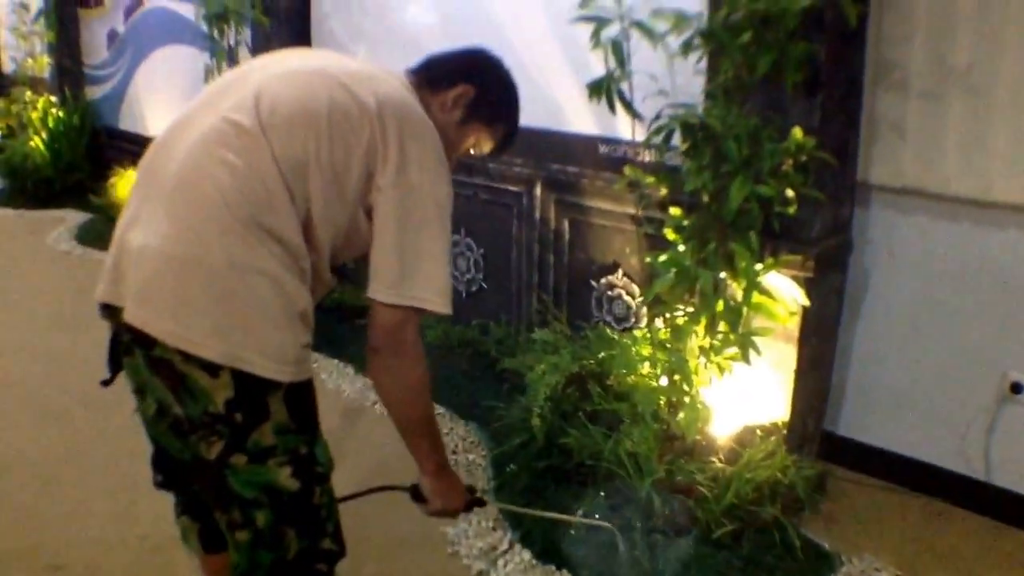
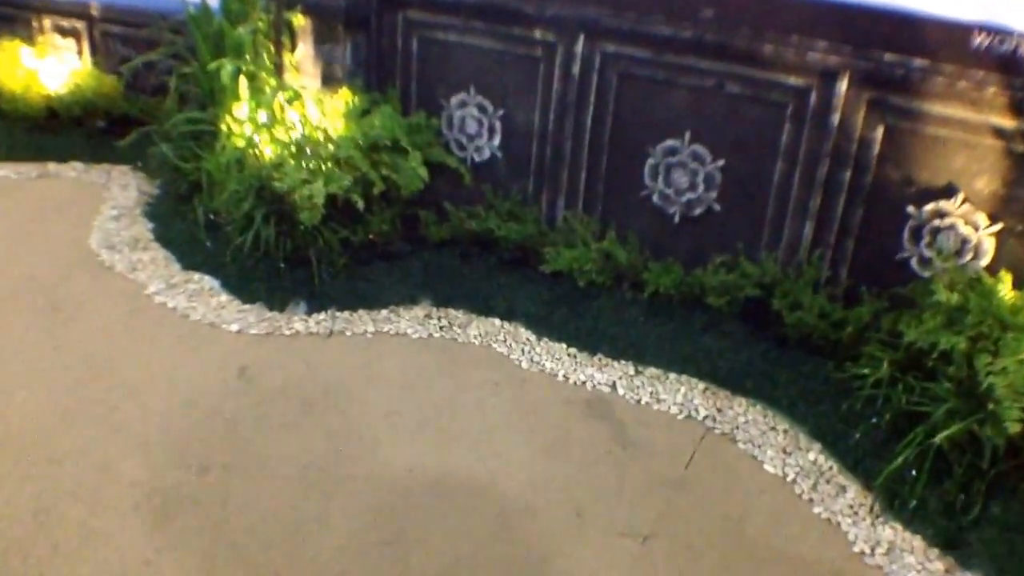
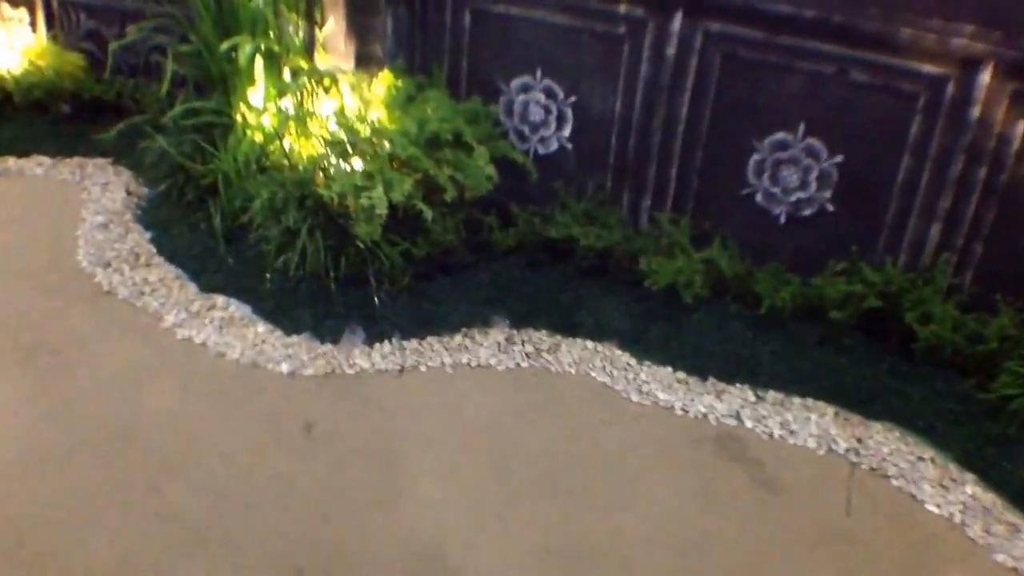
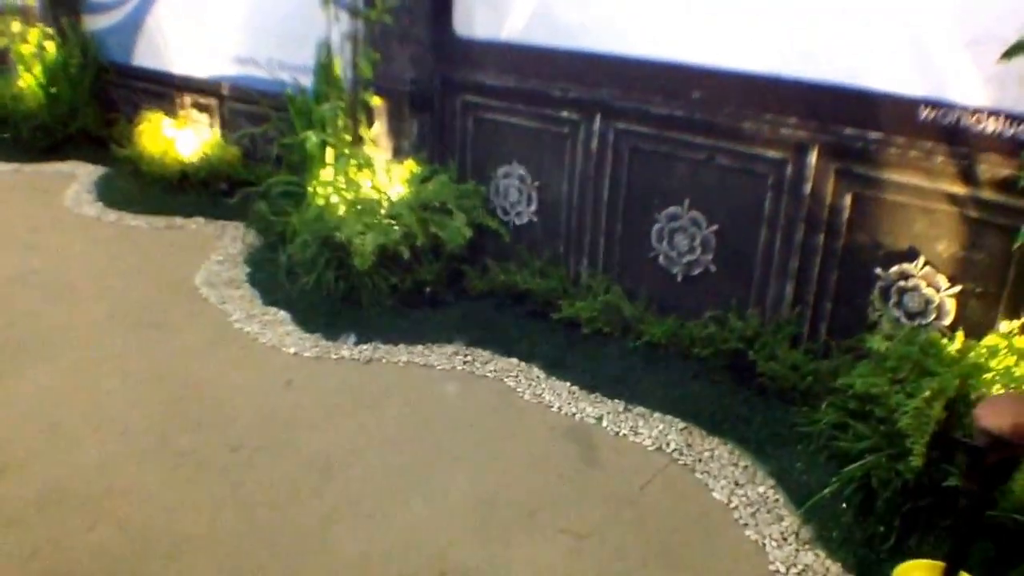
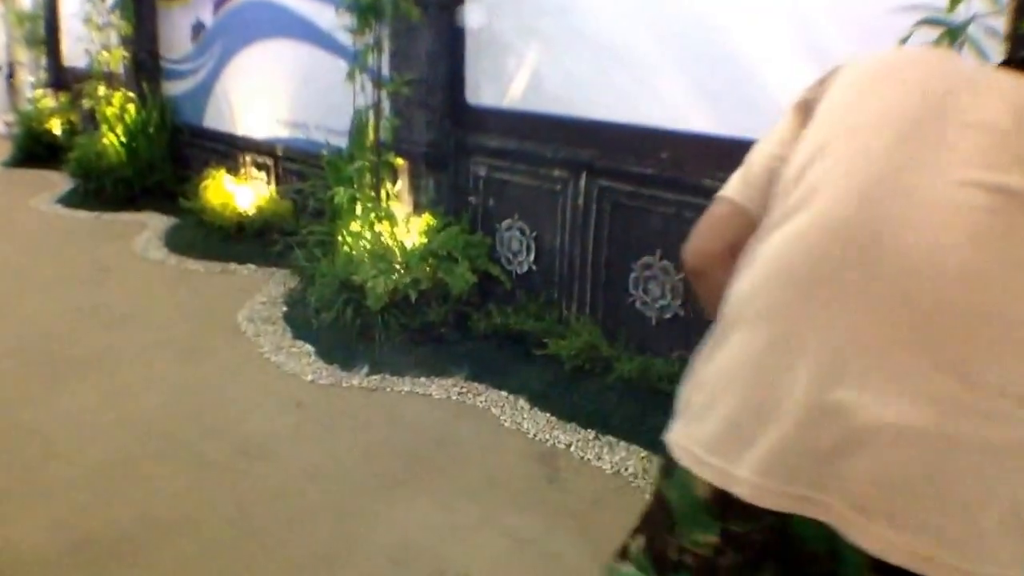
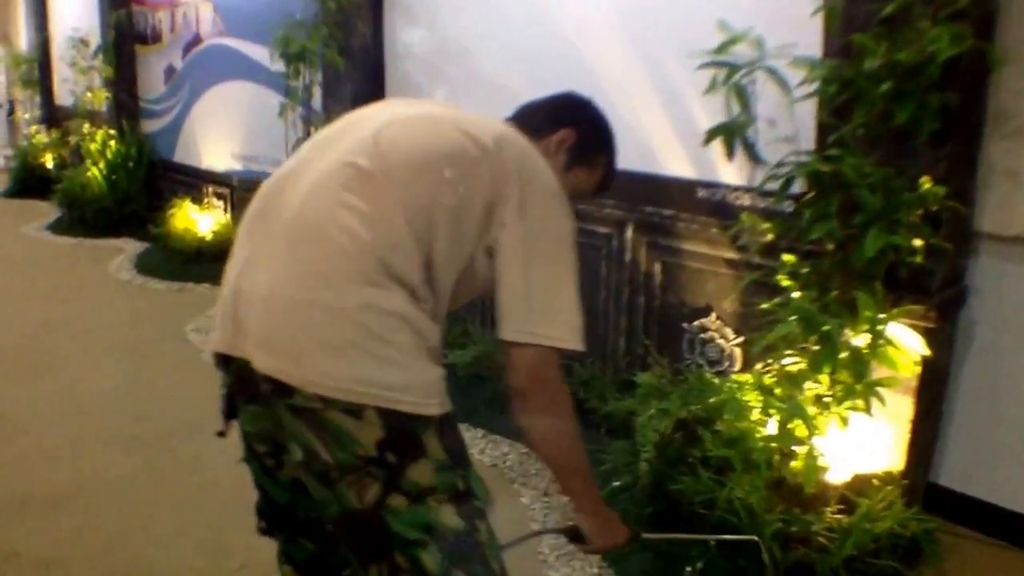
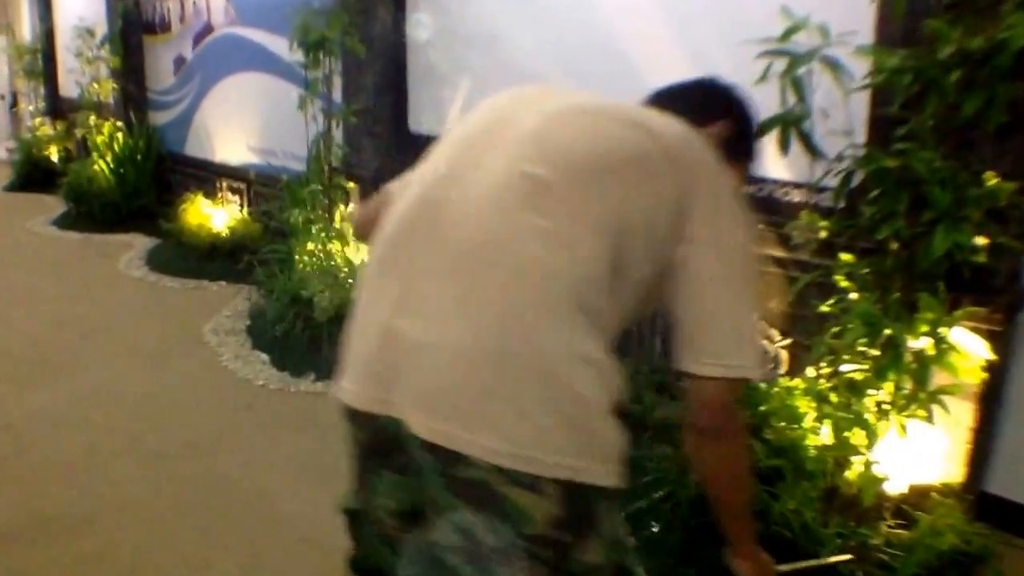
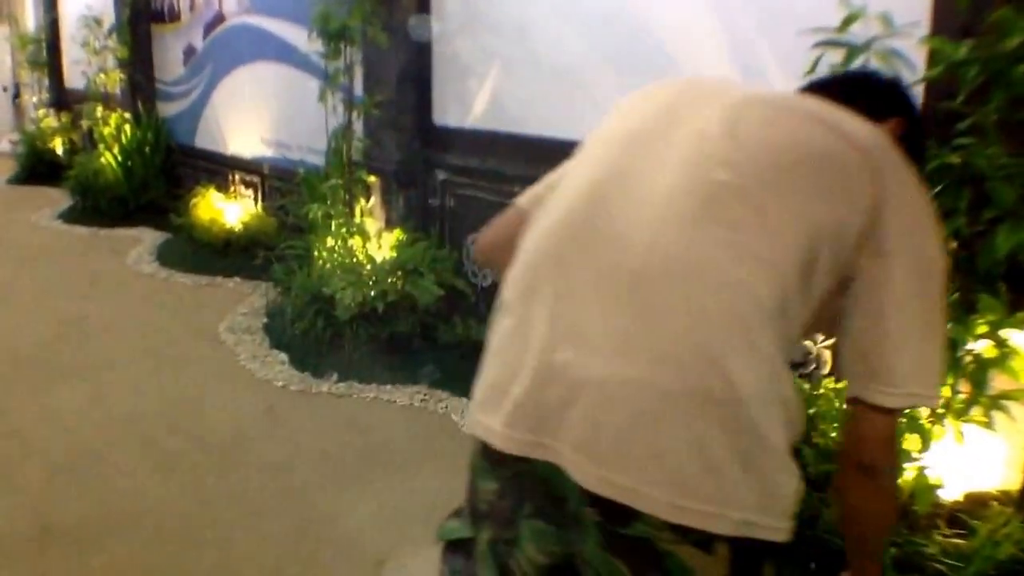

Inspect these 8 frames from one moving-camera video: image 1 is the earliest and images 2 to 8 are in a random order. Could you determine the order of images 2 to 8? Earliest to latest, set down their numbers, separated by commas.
6, 7, 8, 5, 4, 2, 3
